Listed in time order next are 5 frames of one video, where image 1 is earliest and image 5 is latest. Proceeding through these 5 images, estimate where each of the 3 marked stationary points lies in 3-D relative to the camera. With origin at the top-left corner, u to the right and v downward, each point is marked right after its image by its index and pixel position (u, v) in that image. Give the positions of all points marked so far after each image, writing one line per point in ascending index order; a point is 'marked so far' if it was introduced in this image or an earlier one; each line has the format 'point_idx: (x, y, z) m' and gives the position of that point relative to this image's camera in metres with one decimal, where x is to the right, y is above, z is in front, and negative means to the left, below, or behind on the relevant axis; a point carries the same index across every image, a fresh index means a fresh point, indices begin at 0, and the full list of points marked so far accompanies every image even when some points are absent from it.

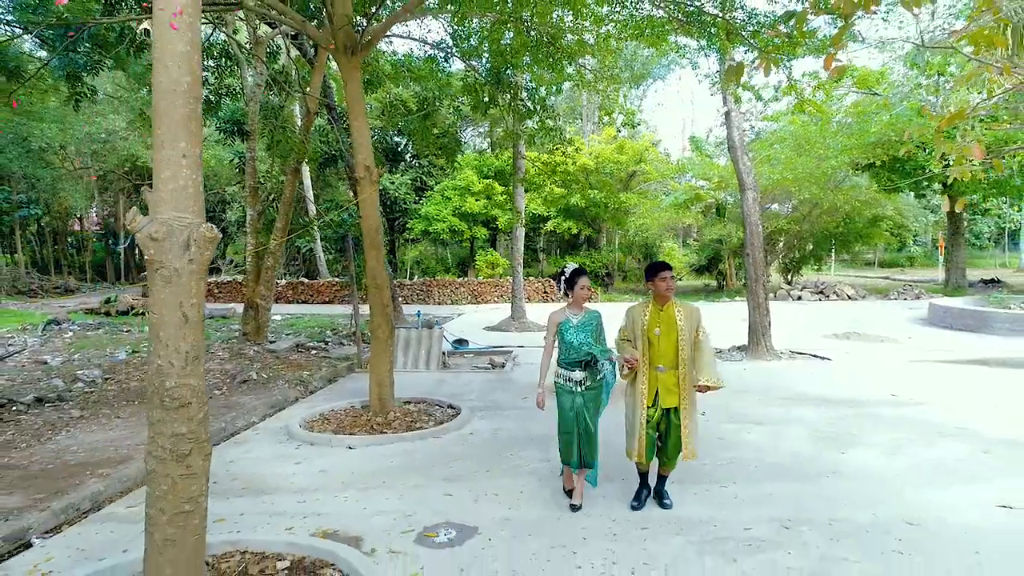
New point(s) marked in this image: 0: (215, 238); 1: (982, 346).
0: (-1.1, +0.2, +2.5) m
1: (+6.1, -0.8, +9.2) m
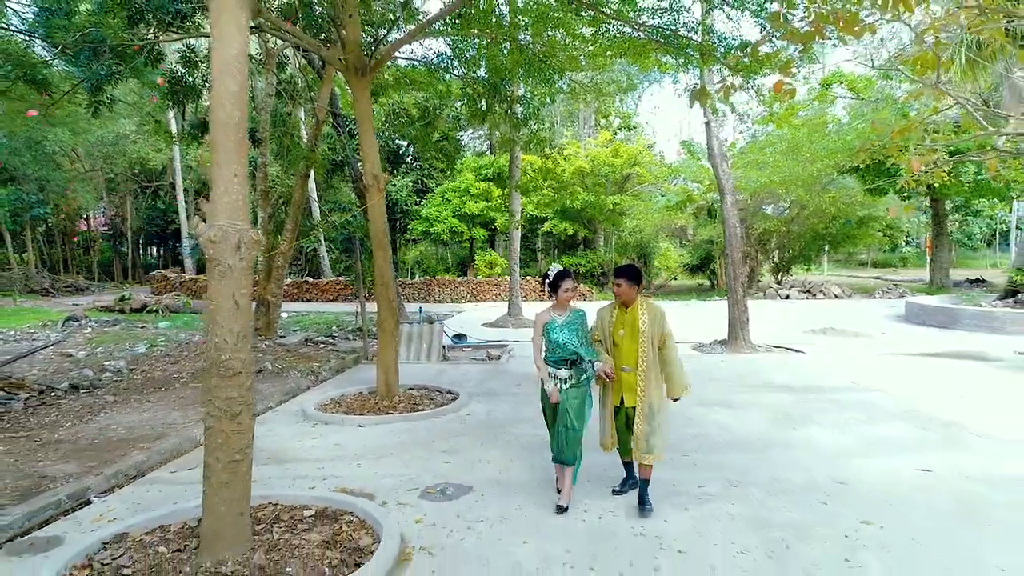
0: (-1.1, +0.2, +3.1) m
1: (+6.1, -0.7, +9.8) m
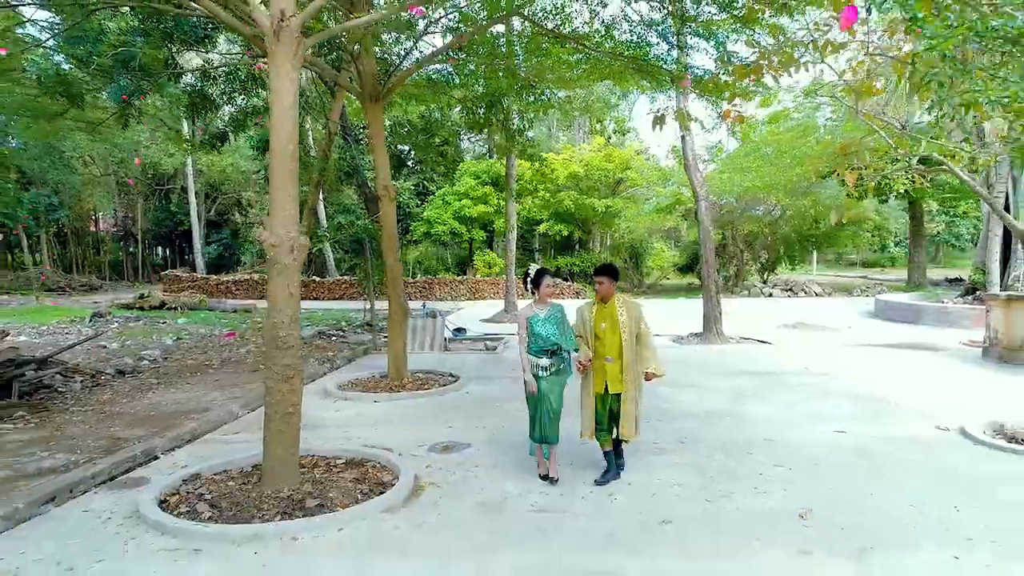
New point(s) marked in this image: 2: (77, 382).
0: (-1.2, +0.2, +4.0) m
1: (+6.0, -0.7, +10.8) m
2: (-4.4, -1.0, +7.2) m
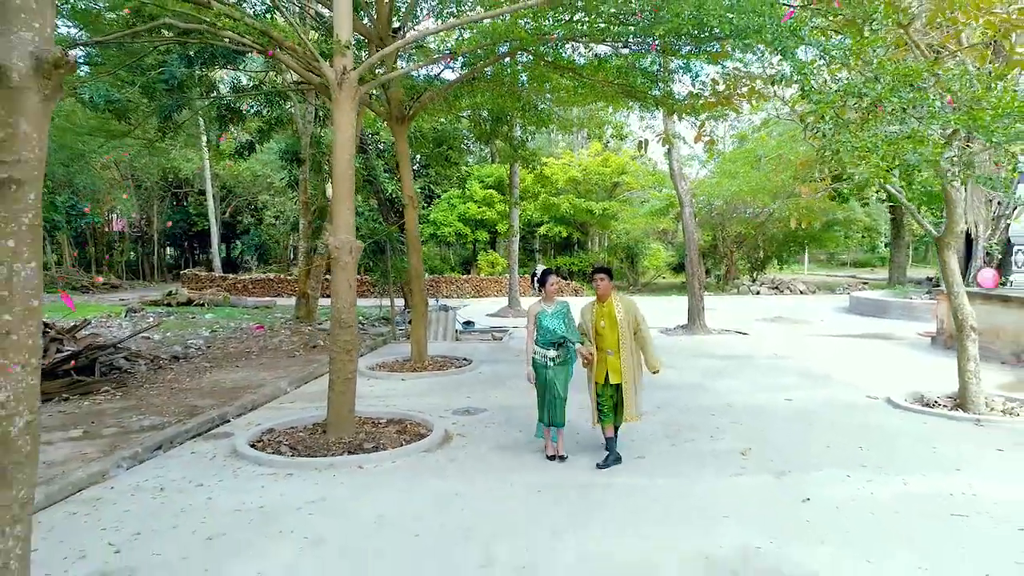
0: (-1.1, +0.3, +5.2) m
1: (+6.1, -0.7, +11.9) m
2: (-4.4, -0.9, +8.3) m
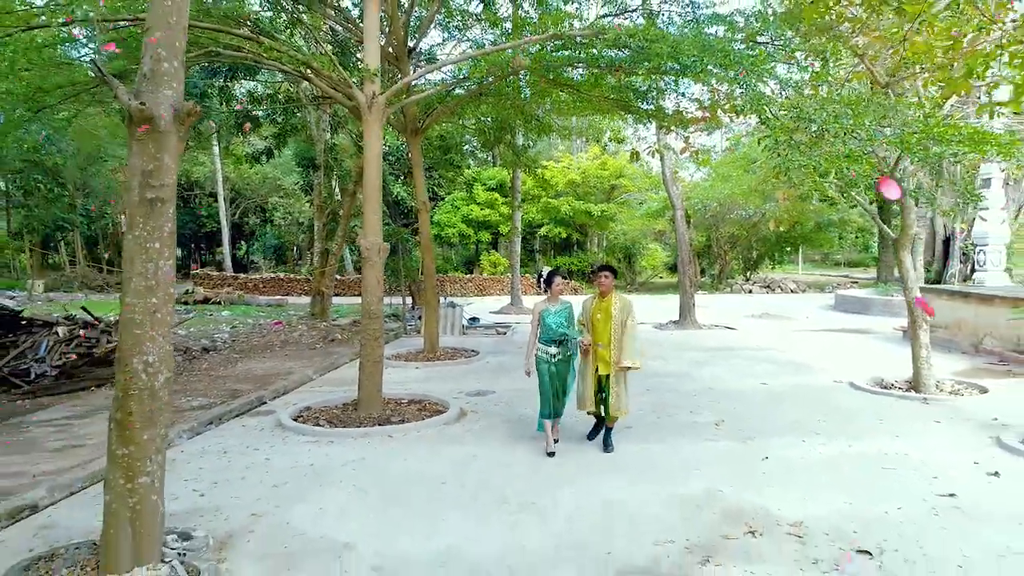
0: (-1.1, +0.3, +6.0) m
1: (+6.1, -0.6, +12.7) m
2: (-4.3, -0.9, +9.1) m
